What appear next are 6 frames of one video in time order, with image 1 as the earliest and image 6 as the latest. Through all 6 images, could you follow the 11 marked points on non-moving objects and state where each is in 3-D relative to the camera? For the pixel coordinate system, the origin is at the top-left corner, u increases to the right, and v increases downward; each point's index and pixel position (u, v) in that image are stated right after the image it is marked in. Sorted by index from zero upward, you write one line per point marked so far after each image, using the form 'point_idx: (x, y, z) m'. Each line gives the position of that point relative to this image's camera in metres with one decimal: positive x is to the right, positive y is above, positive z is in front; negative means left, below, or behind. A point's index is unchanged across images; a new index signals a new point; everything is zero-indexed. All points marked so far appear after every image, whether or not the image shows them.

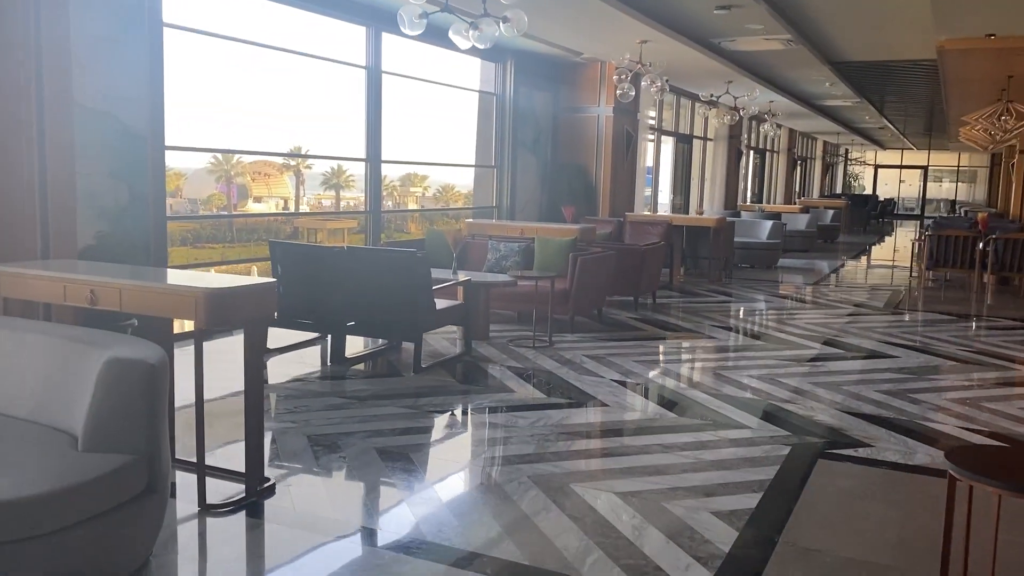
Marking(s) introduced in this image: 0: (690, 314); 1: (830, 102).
0: (+1.8, -0.2, +8.5) m
1: (+6.2, +3.6, +16.3) m
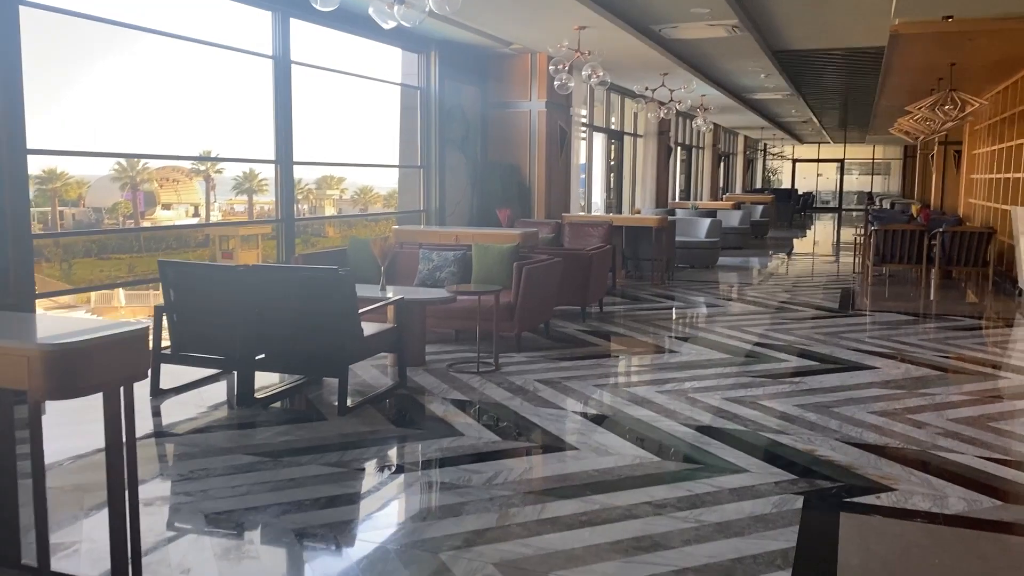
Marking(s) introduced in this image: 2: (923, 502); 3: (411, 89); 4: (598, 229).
0: (+1.2, -0.3, +7.8) m
1: (+4.7, +3.6, +15.9) m
2: (+1.7, -0.9, +3.4) m
3: (-1.2, +2.3, +9.7) m
4: (+1.0, +0.7, +9.8) m
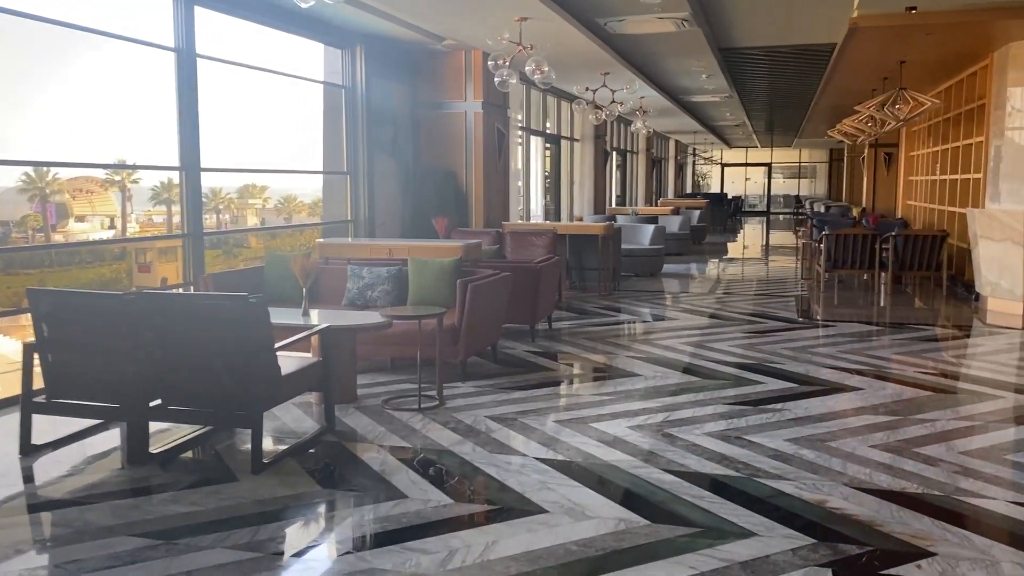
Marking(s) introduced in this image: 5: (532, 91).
0: (+0.7, -0.4, +7.1) m
1: (+3.4, +3.5, +15.6) m
2: (+1.6, -1.0, +2.8) m
3: (-1.9, +2.1, +8.9) m
4: (+0.3, +0.5, +9.1) m
5: (+0.3, +3.0, +12.8) m
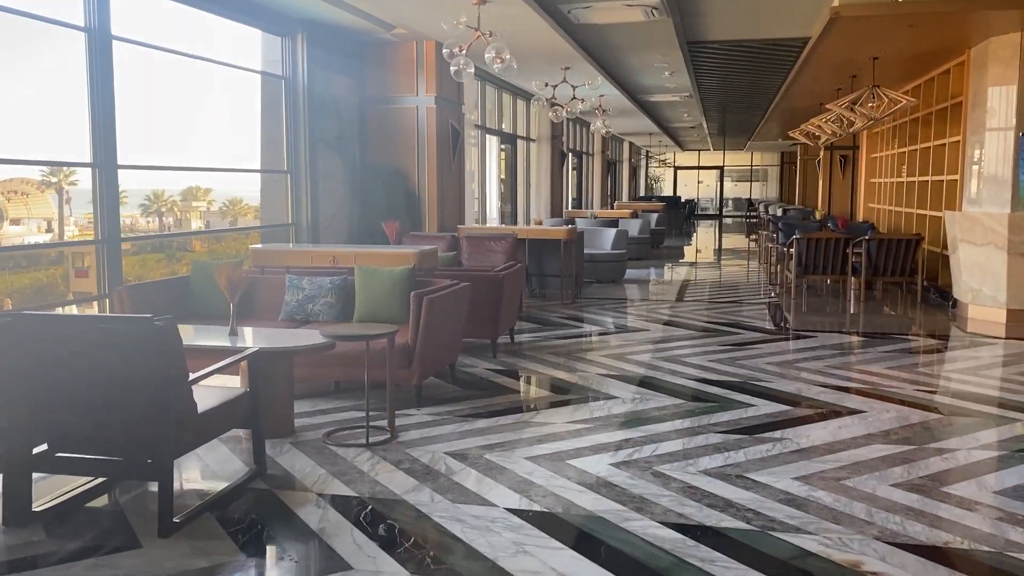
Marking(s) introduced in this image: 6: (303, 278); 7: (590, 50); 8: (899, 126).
0: (+0.4, -0.5, +6.5) m
1: (+2.6, +3.4, +15.1) m
2: (+1.5, -1.0, +2.3) m
3: (-2.3, +2.0, +8.1) m
4: (-0.1, +0.5, +8.4) m
5: (-0.4, +2.9, +12.2) m
6: (-1.4, +0.1, +5.7) m
7: (+0.9, +2.8, +9.7) m
8: (+5.6, +2.3, +12.1) m
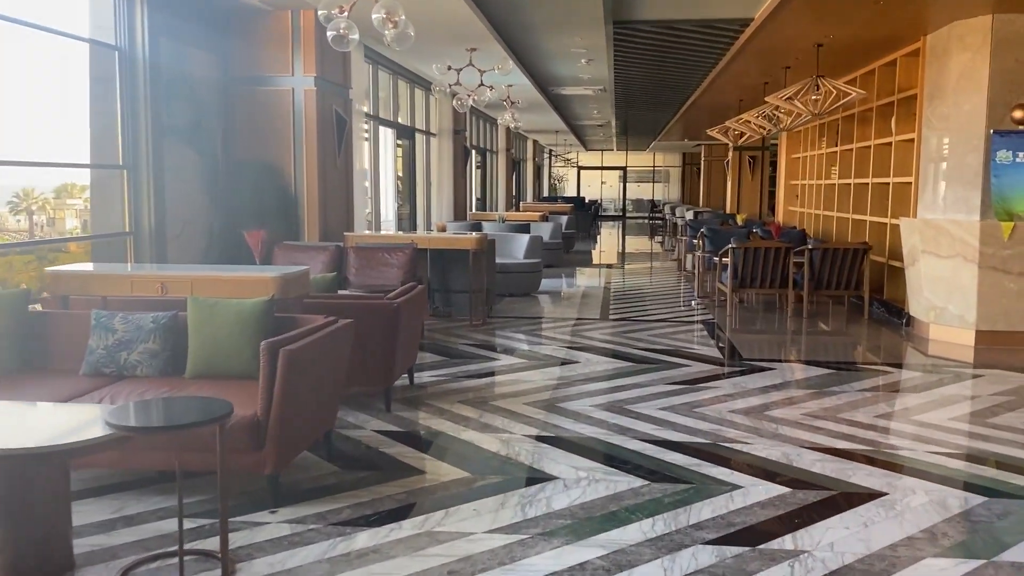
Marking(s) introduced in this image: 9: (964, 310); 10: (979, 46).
0: (-0.2, -0.7, +5.1) m
1: (+0.9, +3.3, +13.9) m
2: (+1.4, -1.2, +1.0) m
3: (-3.1, +1.8, +6.4) m
4: (-0.9, +0.3, +7.0) m
5: (-1.7, +2.7, +10.6) m
6: (-1.9, -0.1, +4.0) m
7: (-0.1, +2.6, +8.3) m
8: (+4.3, +2.2, +11.2) m
9: (+3.7, -0.2, +6.9) m
10: (+3.8, +1.9, +6.8) m
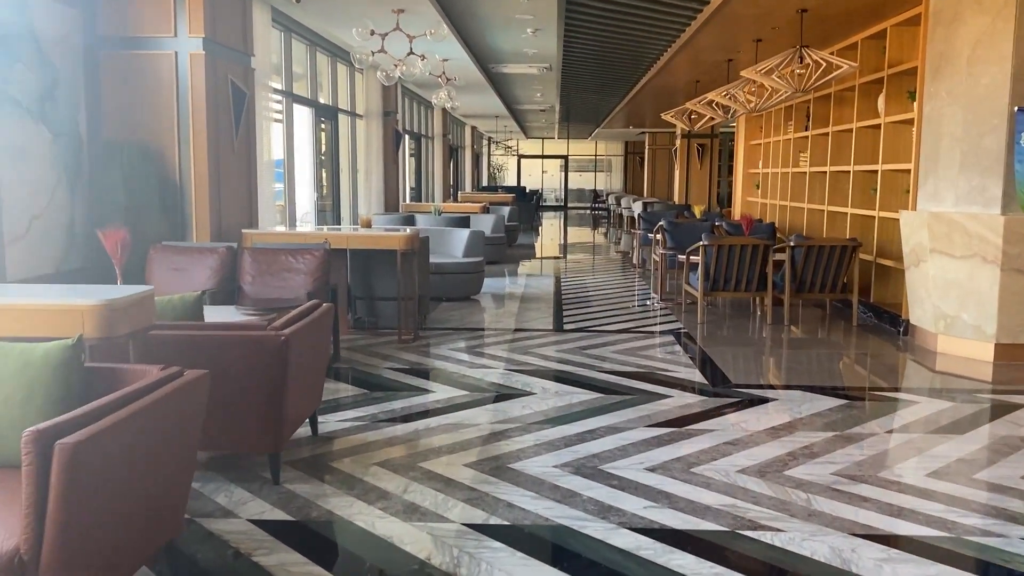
0: (-0.5, -0.8, +3.8) m
1: (0.0, +3.3, +12.6) m
2: (+1.4, -1.3, -0.2) m
3: (-3.5, +1.7, +4.8) m
4: (-1.4, +0.2, +5.6) m
5: (-2.4, +2.7, +9.2) m
6: (-2.1, -0.3, +2.6) m
7: (-0.7, +2.5, +7.0) m
8: (+3.5, +2.2, +10.2) m
9: (+3.3, -0.2, +5.9) m
10: (+3.3, +1.9, +5.7) m
